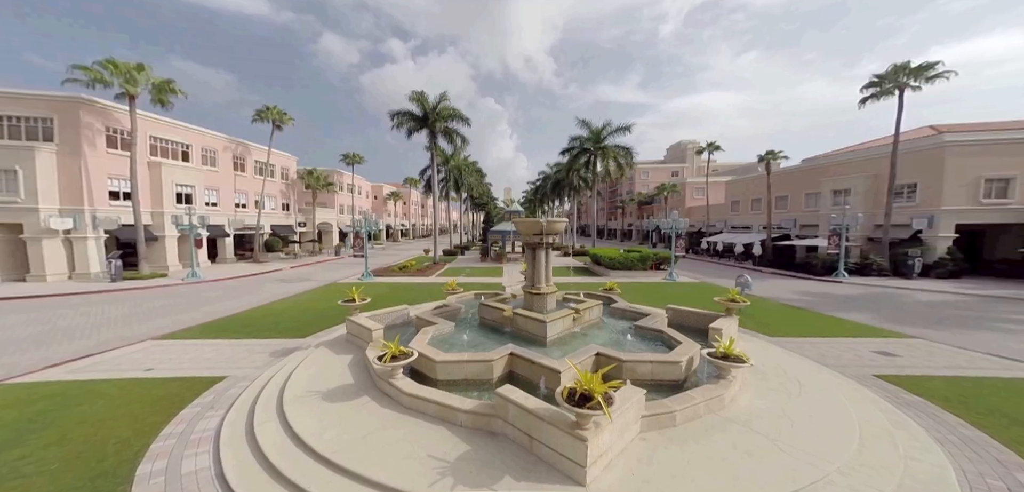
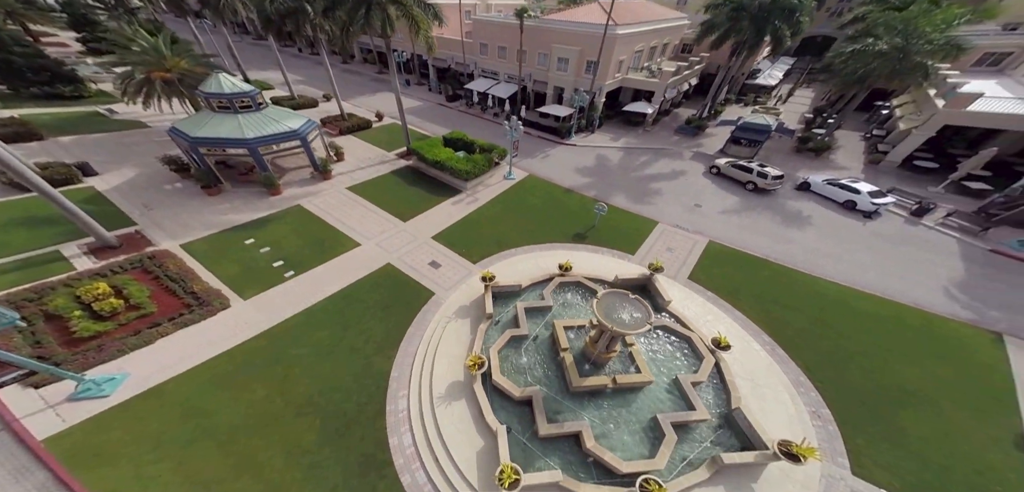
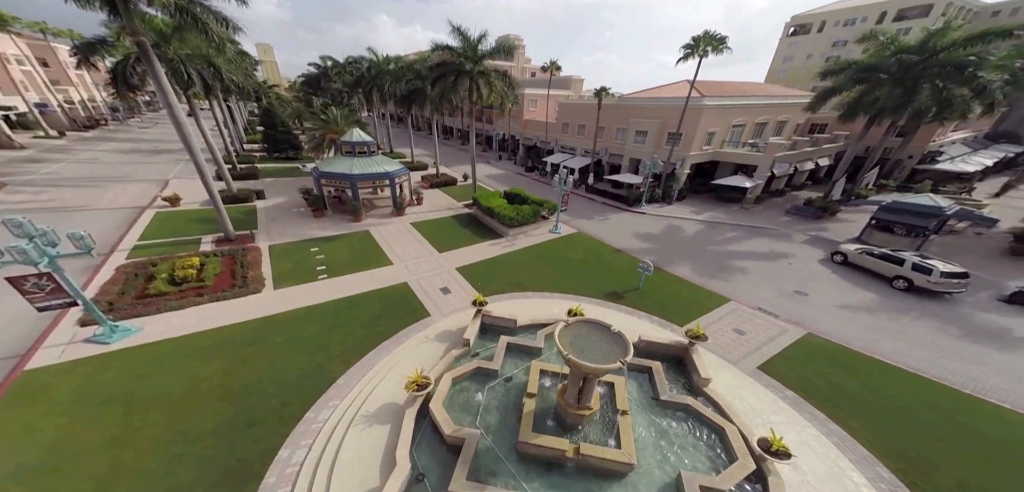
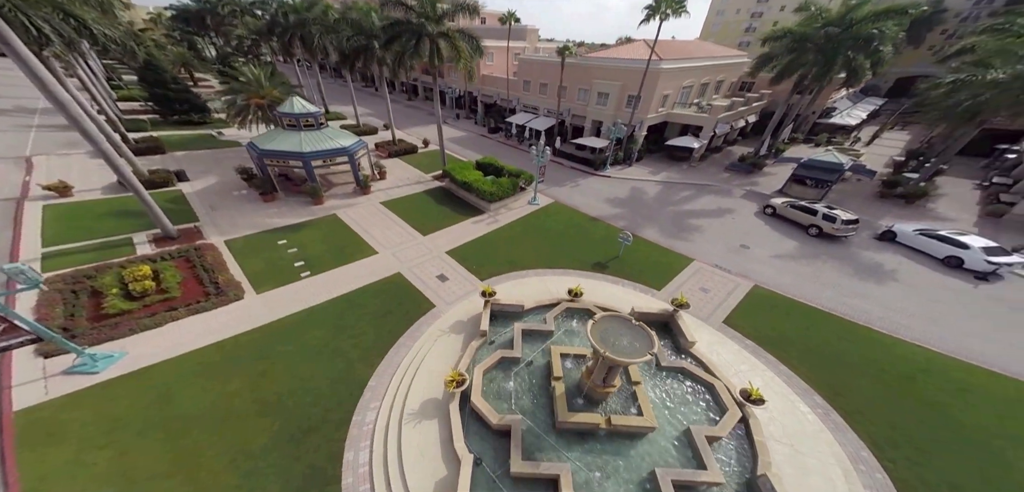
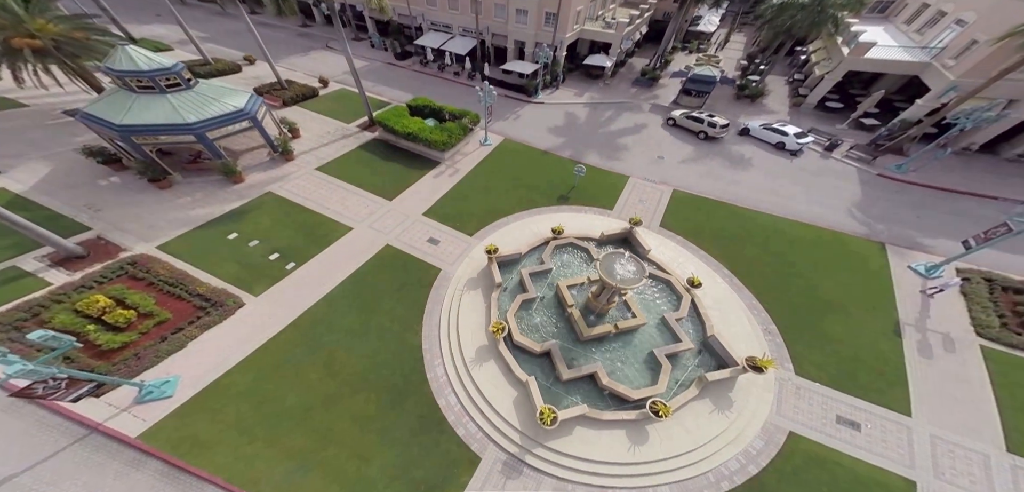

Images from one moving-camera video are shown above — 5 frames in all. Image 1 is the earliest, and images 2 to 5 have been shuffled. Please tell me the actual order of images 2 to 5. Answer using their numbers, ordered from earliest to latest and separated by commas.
3, 4, 2, 5
